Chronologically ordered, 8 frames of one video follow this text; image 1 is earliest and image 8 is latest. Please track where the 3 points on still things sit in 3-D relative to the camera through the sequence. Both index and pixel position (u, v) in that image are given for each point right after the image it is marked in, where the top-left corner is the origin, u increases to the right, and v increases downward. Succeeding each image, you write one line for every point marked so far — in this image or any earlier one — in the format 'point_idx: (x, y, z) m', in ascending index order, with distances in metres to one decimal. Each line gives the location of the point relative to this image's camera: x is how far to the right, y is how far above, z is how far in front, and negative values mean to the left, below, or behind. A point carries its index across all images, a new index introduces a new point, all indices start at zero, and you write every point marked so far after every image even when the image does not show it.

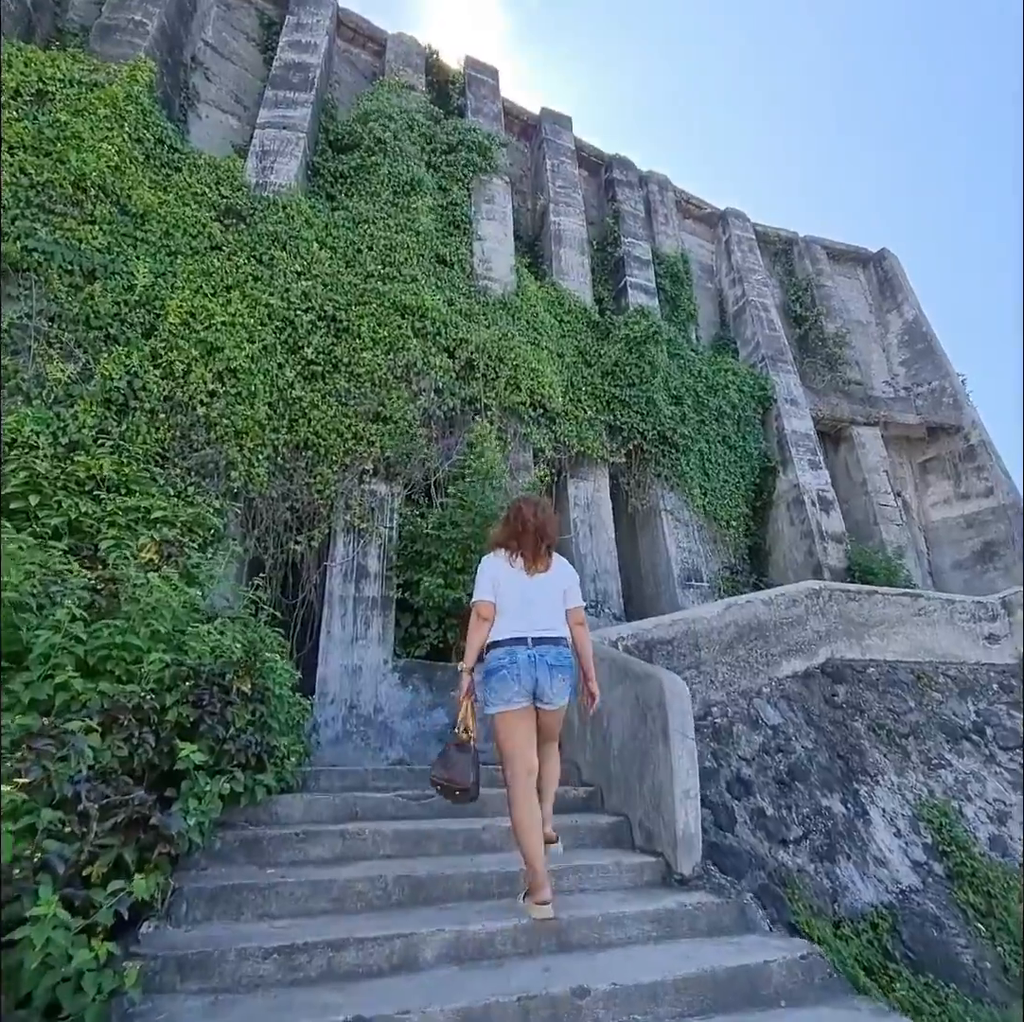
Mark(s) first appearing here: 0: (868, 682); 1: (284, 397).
0: (+4.2, -2.0, +7.7) m
1: (-2.9, +1.5, +8.2) m
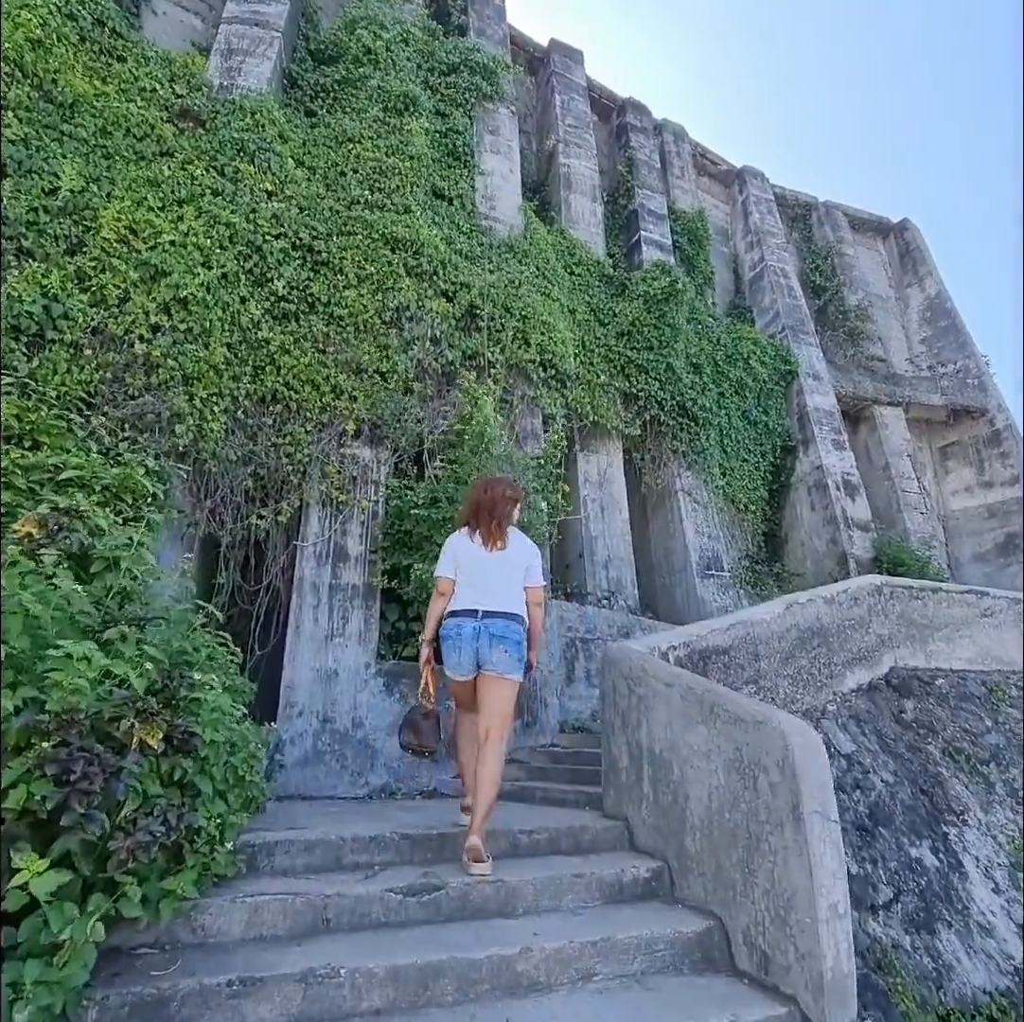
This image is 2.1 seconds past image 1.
0: (+4.2, -1.8, +6.5) m
1: (-2.7, +1.8, +6.7) m
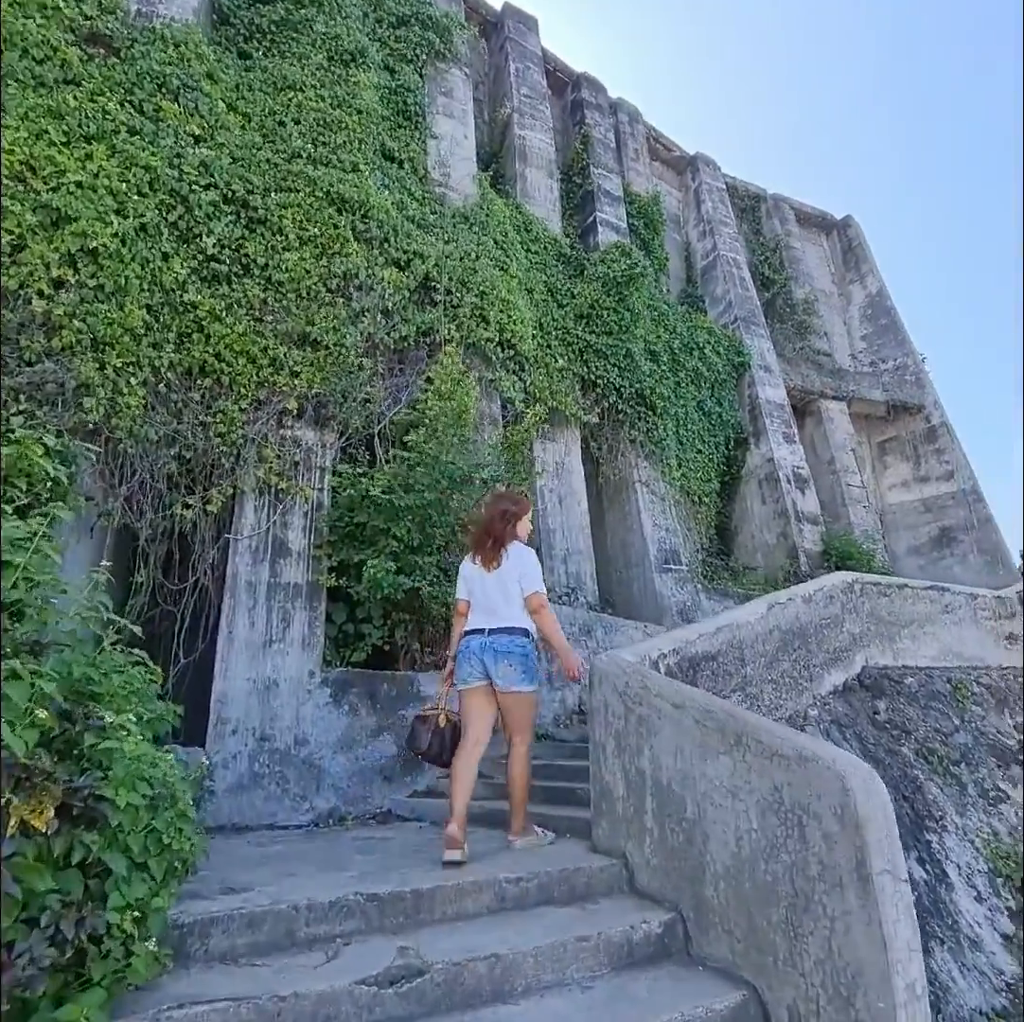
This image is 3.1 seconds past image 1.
0: (+3.9, -1.8, +6.4) m
1: (-3.0, +1.9, +5.9) m
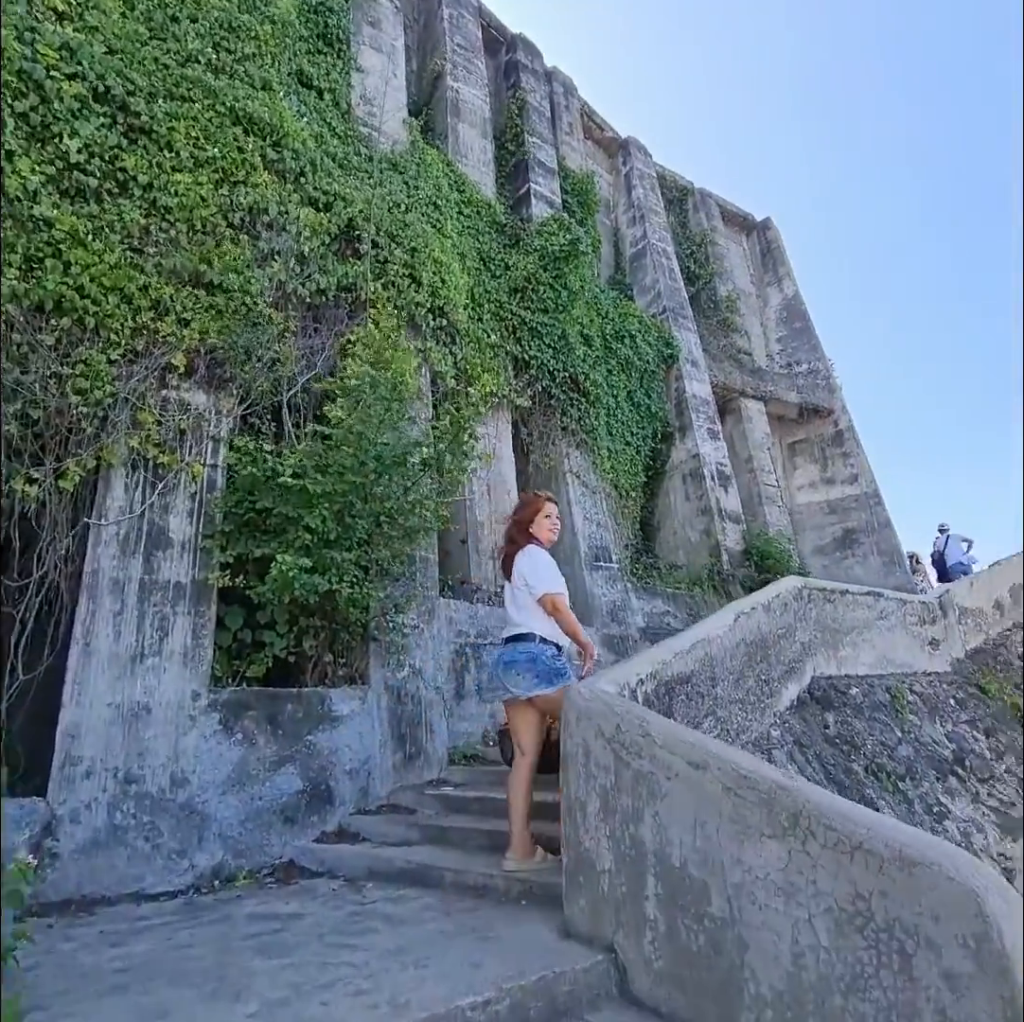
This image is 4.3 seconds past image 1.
0: (+3.2, -1.8, +6.1) m
1: (-3.4, +2.1, +4.5) m
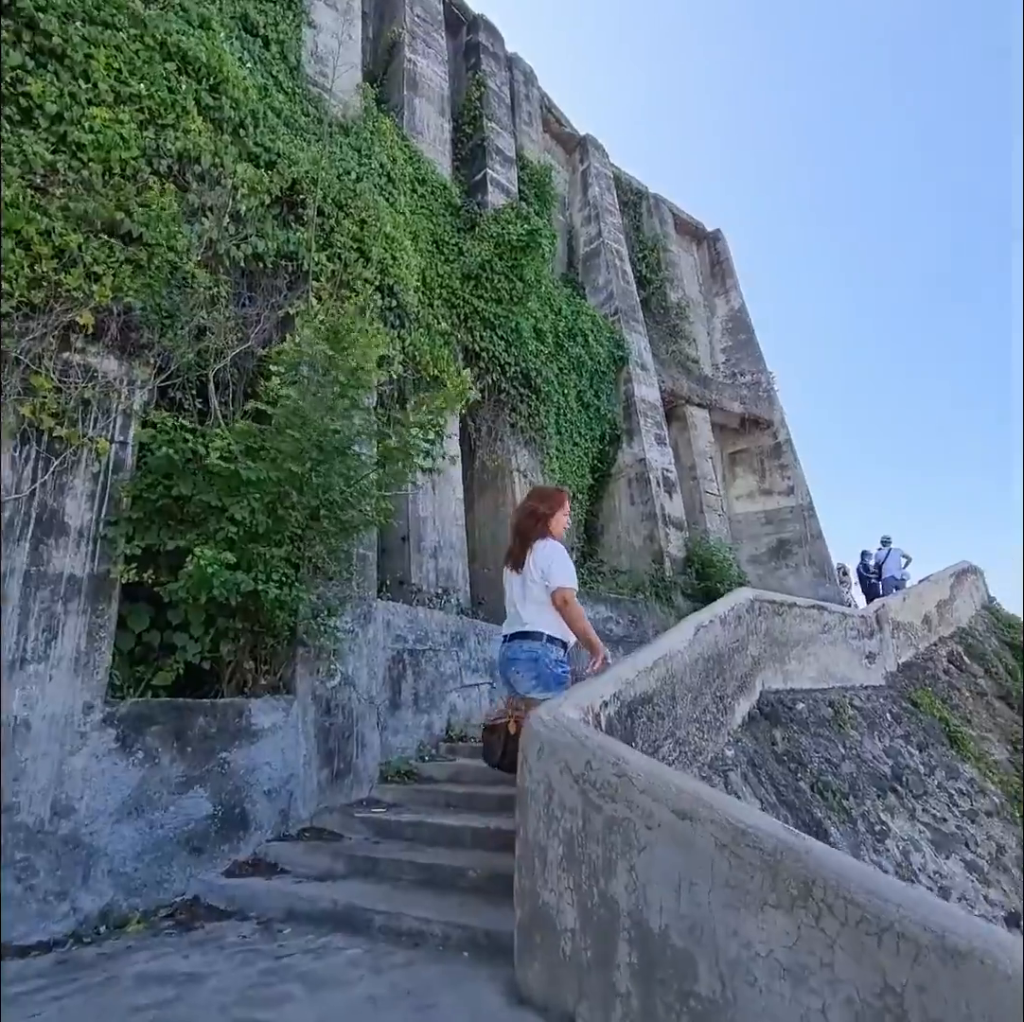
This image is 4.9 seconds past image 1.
0: (+2.6, -1.9, +6.0) m
1: (-3.6, +2.2, +3.8) m
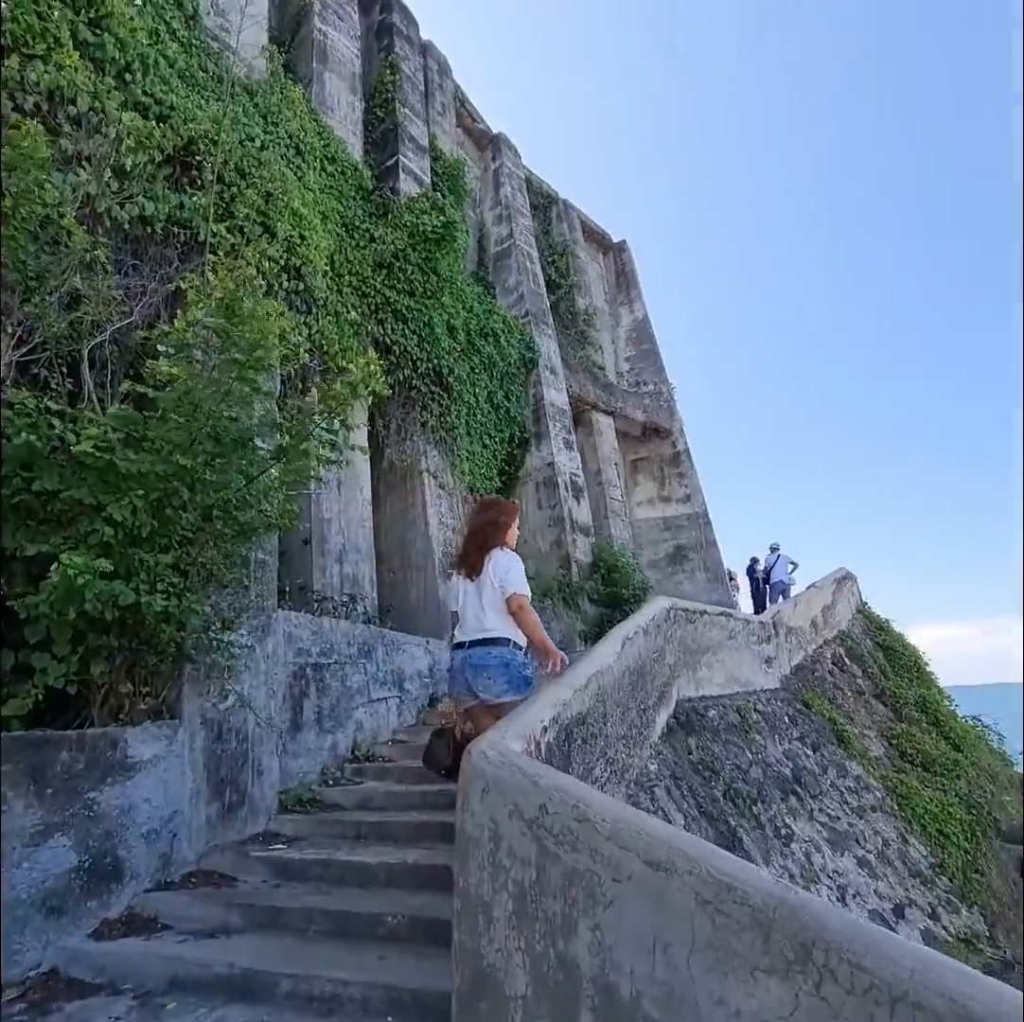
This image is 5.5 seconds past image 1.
0: (+1.9, -2.0, +6.1) m
1: (-3.9, +2.3, +2.9) m
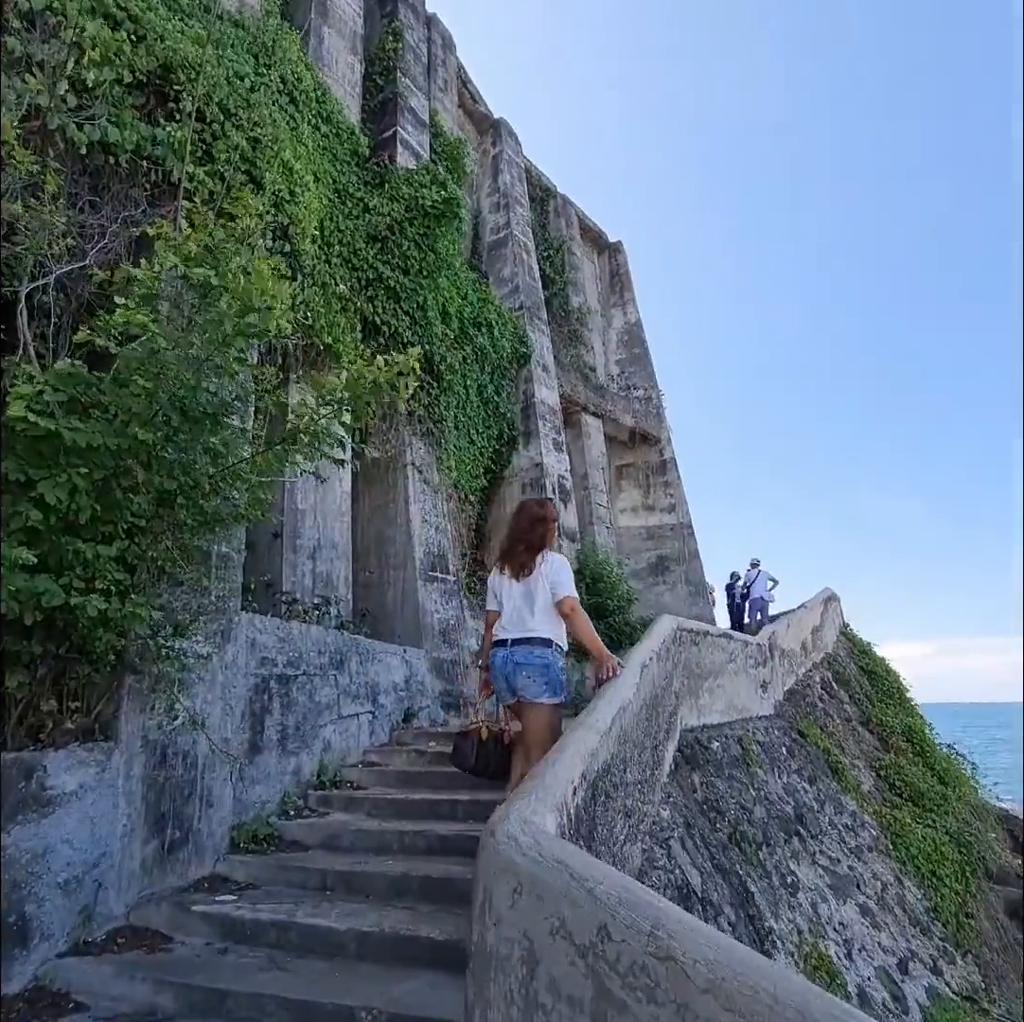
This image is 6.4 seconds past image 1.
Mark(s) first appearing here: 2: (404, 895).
0: (+1.7, -2.1, +5.6) m
1: (-3.6, +2.5, +2.1) m
2: (-0.6, -2.1, +3.5) m
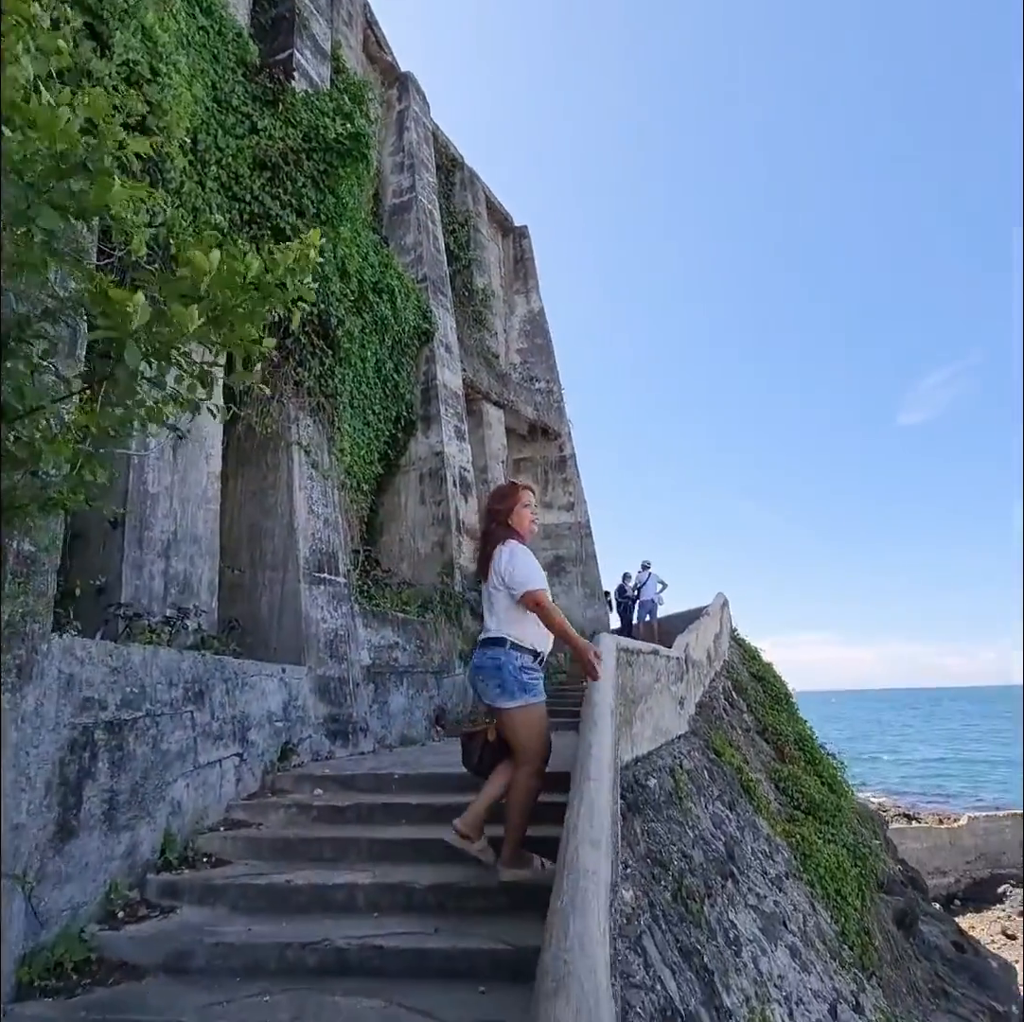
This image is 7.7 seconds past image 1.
0: (+1.1, -2.2, +4.9) m
1: (-3.4, +2.6, +0.5) m
2: (-0.8, -2.0, +2.4) m
